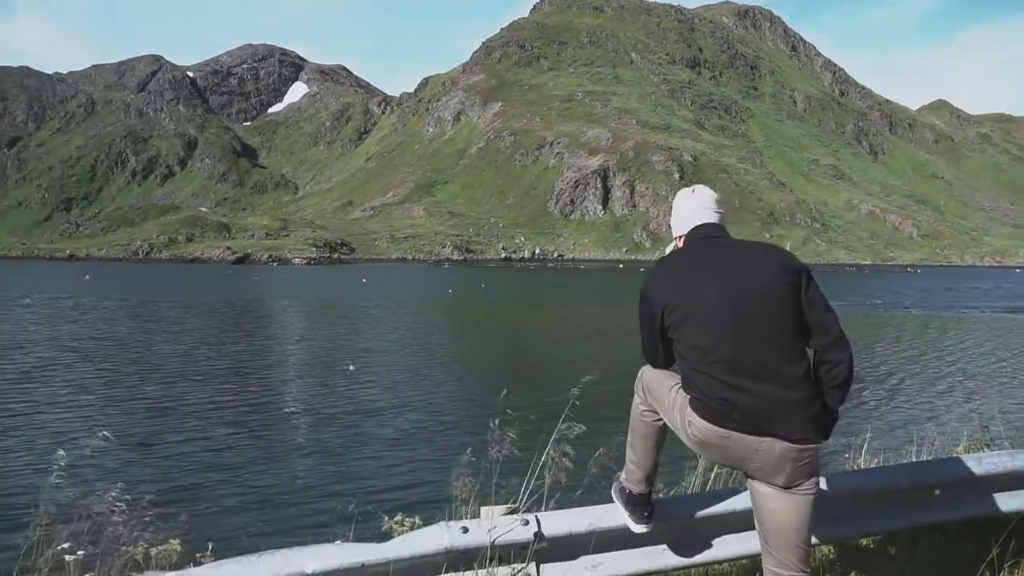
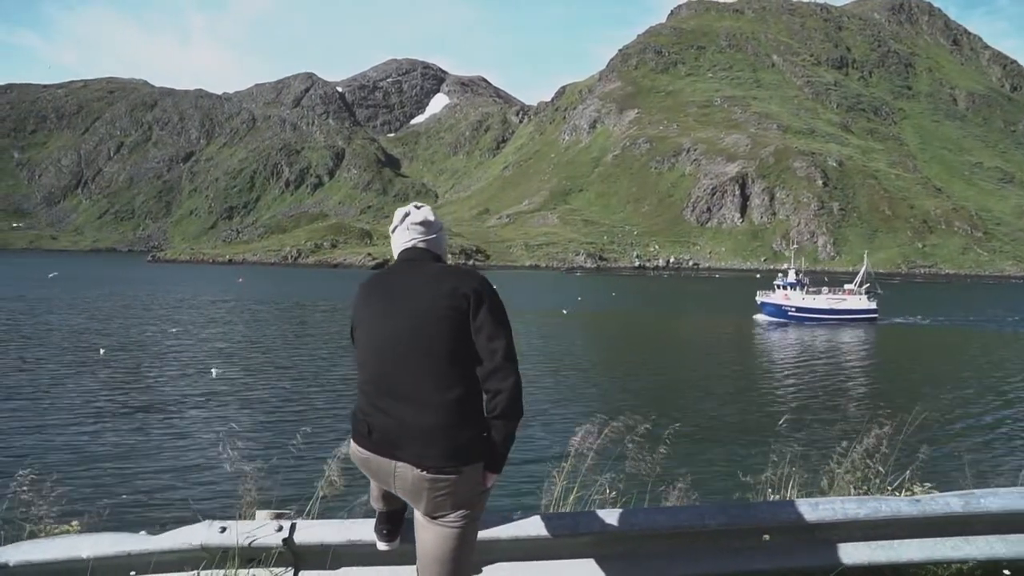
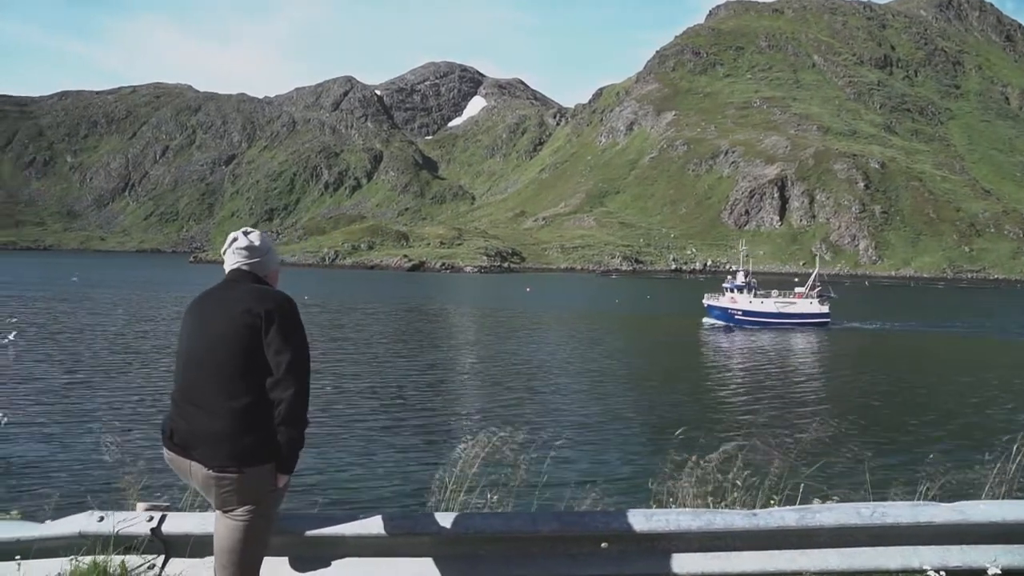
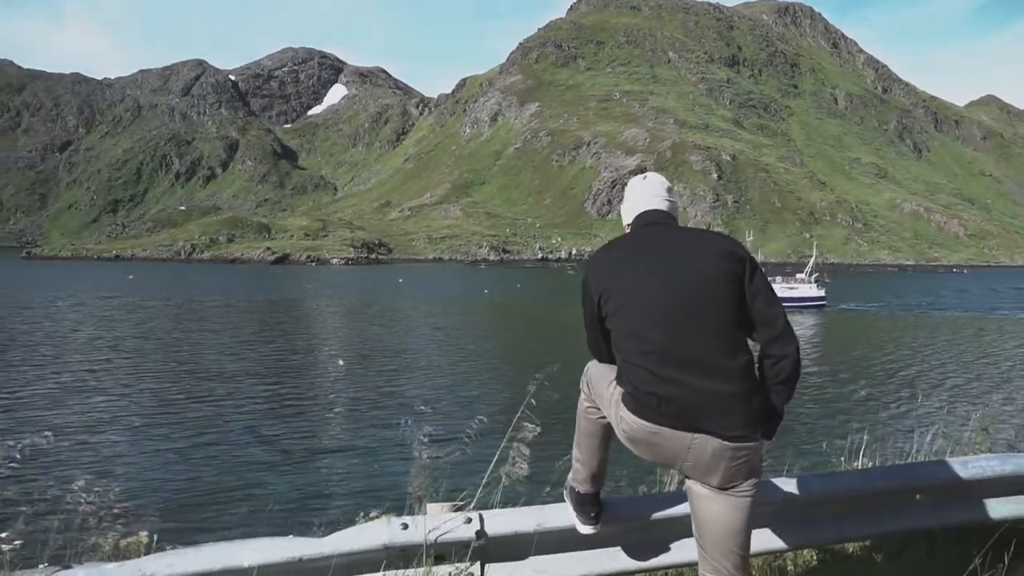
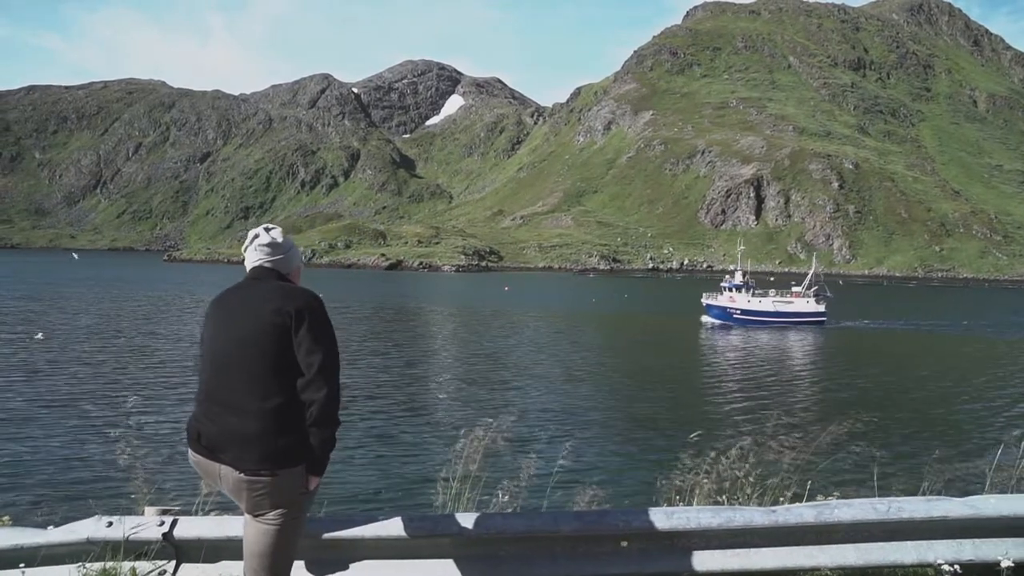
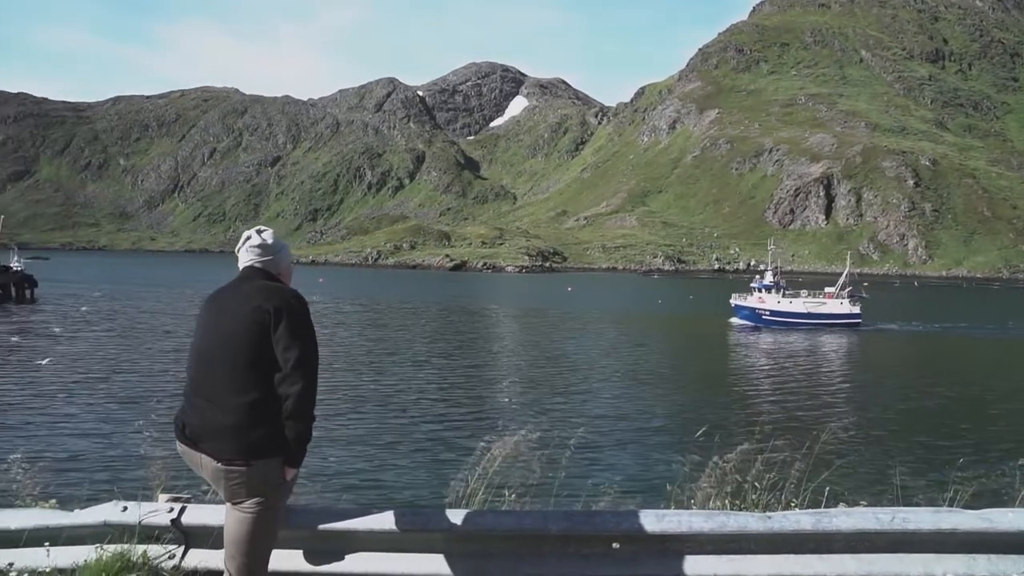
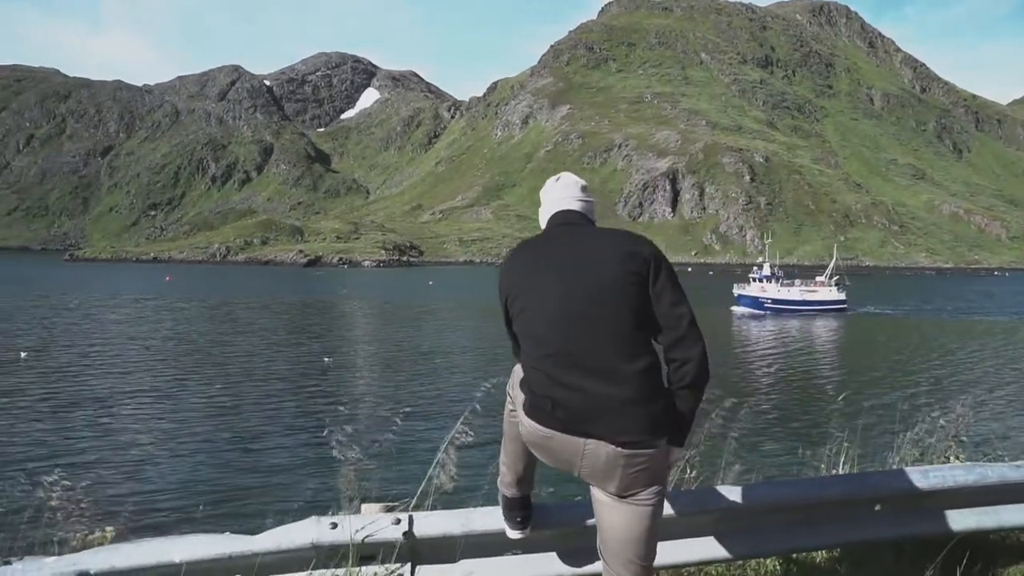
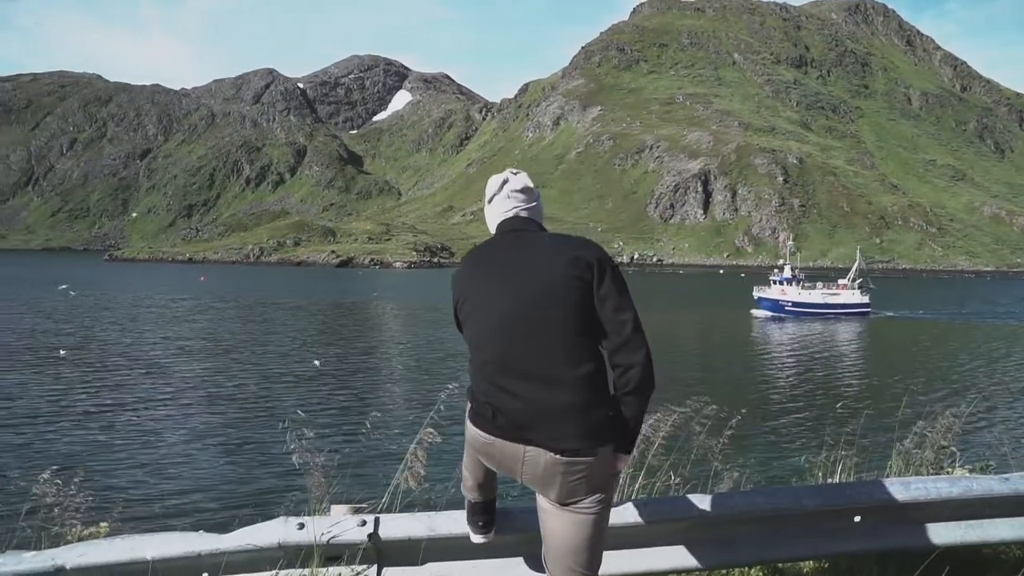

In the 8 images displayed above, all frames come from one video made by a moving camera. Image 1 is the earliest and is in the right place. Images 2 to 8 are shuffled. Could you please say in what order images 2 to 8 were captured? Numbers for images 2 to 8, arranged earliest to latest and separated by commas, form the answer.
4, 7, 8, 2, 5, 3, 6
